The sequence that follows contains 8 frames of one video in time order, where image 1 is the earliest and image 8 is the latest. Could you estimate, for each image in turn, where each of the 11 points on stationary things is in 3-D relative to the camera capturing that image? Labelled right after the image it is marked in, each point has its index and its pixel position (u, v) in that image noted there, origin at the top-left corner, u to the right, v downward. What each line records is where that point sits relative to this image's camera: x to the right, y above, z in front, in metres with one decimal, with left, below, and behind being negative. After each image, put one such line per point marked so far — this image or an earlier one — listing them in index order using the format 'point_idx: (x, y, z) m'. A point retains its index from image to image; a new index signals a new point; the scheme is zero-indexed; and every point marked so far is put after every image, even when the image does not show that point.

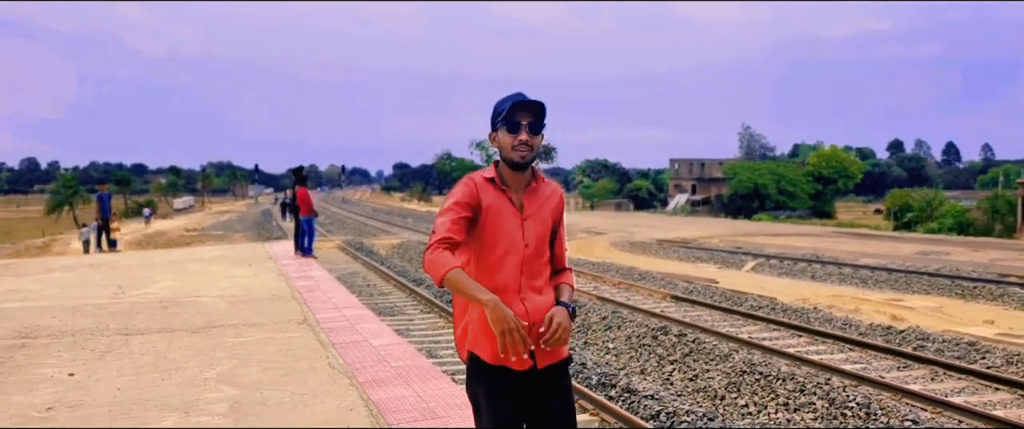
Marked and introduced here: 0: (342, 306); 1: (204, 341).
0: (-2.0, -1.0, +9.3) m
1: (-2.7, -1.1, +7.1) m
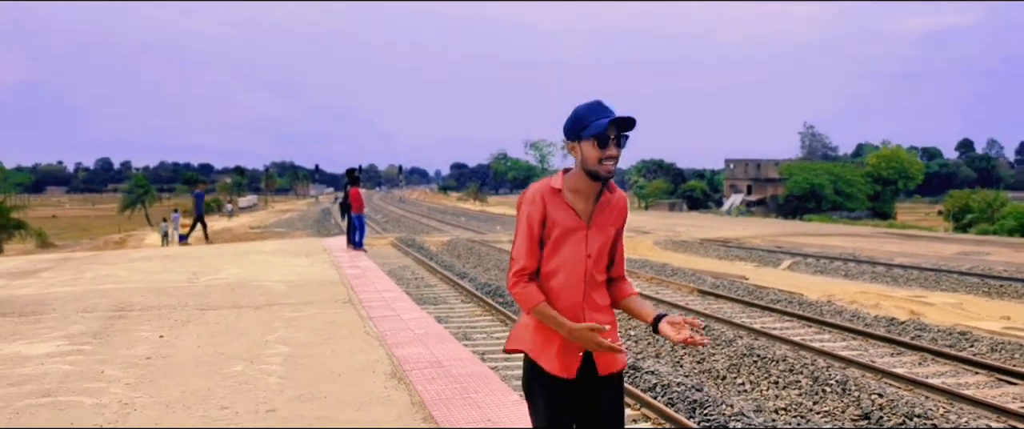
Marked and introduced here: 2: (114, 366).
0: (-1.7, -1.0, +10.6) m
1: (-2.6, -1.0, +8.5) m
2: (-3.0, -1.1, +6.1) m
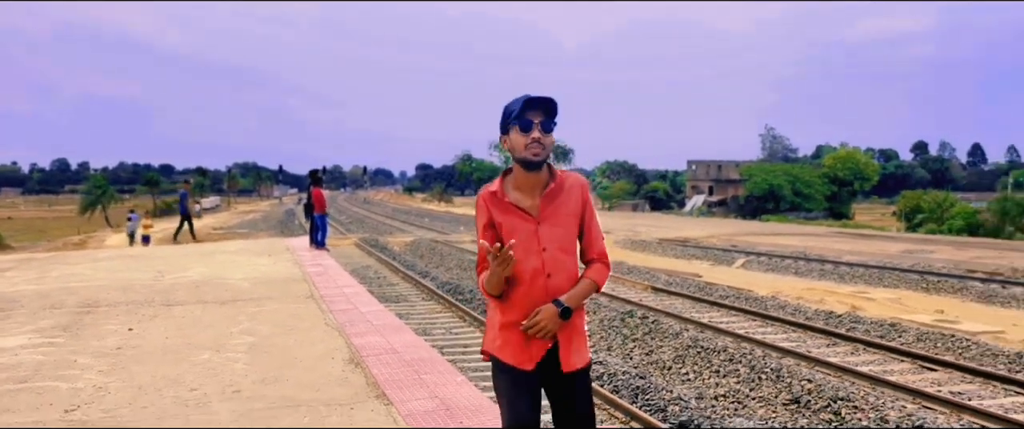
0: (-2.3, -1.0, +11.1) m
1: (-3.1, -1.0, +8.9) m
2: (-3.4, -1.1, +6.5) m
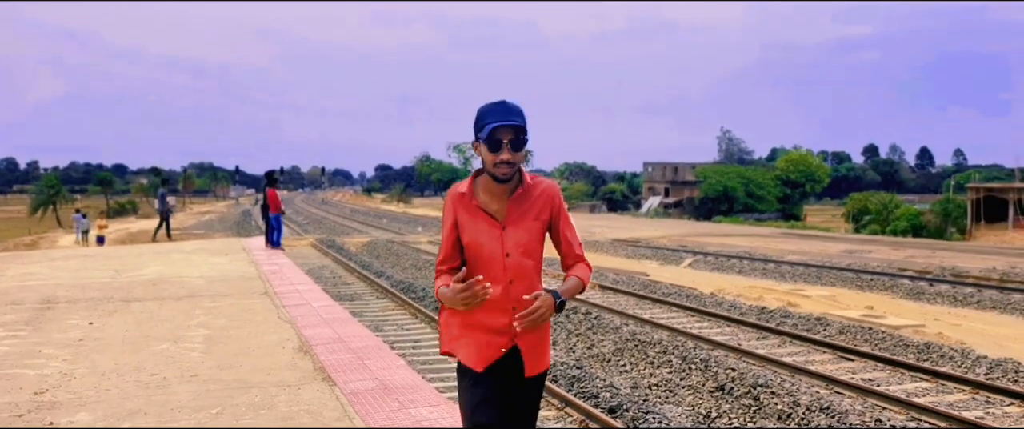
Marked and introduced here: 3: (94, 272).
0: (-3.0, -1.0, +11.5) m
1: (-3.7, -1.0, +9.3) m
2: (-3.9, -1.1, +6.9) m
3: (-6.7, -0.9, +13.2) m
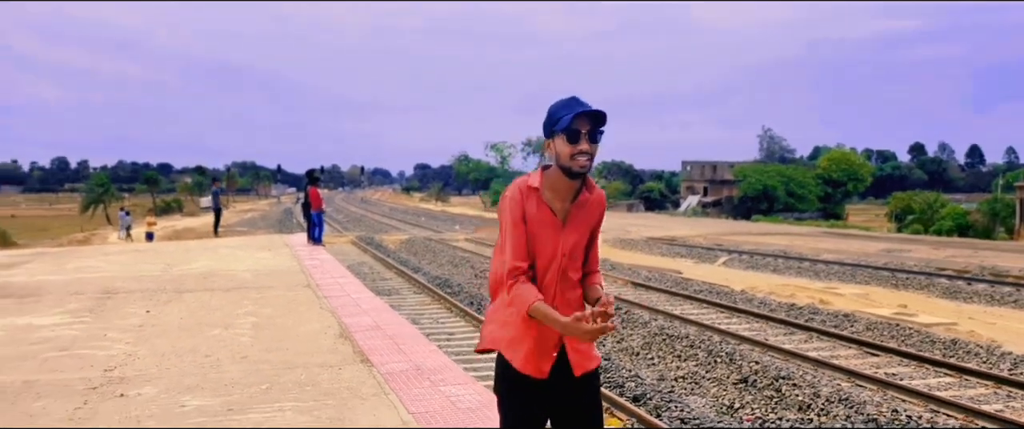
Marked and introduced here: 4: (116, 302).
0: (-2.6, -0.9, +12.0) m
1: (-3.4, -1.0, +9.9) m
2: (-3.7, -1.1, +7.5) m
3: (-6.2, -0.9, +13.9) m
4: (-4.5, -1.0, +9.3) m
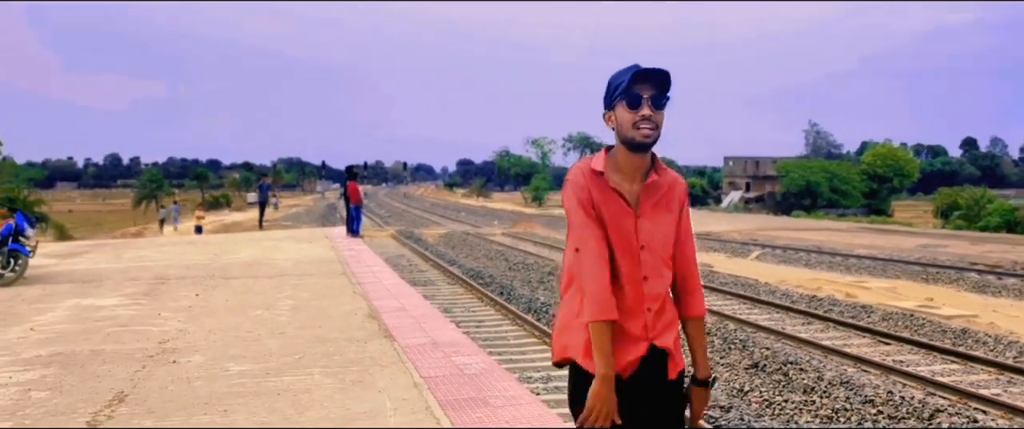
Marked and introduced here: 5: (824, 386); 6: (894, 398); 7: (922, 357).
0: (-2.2, -0.8, +12.8) m
1: (-3.1, -0.9, +10.6) m
2: (-3.5, -1.0, +8.3) m
3: (-5.7, -0.7, +14.8) m
4: (-4.3, -0.9, +10.2) m
5: (+3.5, -1.9, +9.2) m
6: (+4.0, -1.9, +8.5) m
7: (+5.4, -1.9, +10.8) m
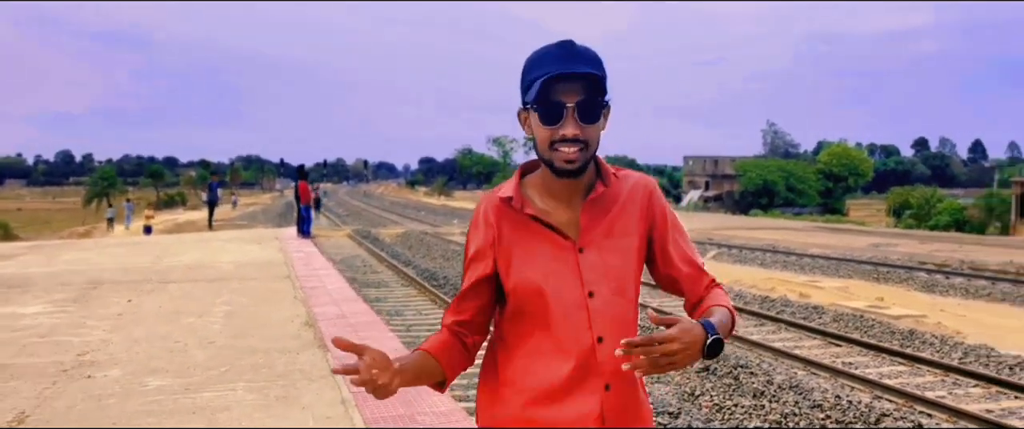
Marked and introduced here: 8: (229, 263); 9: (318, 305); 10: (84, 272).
0: (-3.0, -0.8, +12.5) m
1: (-3.7, -0.9, +10.3) m
2: (-4.1, -1.0, +7.9) m
3: (-6.6, -0.8, +14.3) m
4: (-4.9, -0.9, +9.7) m
5: (+2.9, -2.0, +9.2) m
6: (+3.4, -2.0, +8.5) m
7: (+4.8, -1.9, +10.8) m
8: (-4.5, -0.8, +13.1) m
9: (-2.0, -1.0, +8.5) m
10: (-6.3, -0.9, +11.9) m
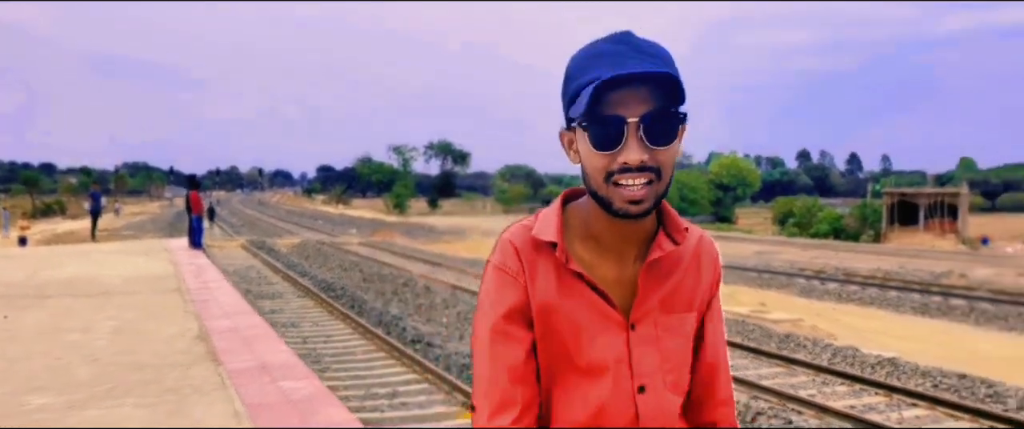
0: (-4.5, -1.0, +12.2) m
1: (-5.0, -1.1, +9.9) m
2: (-5.0, -1.1, +7.5) m
3: (-8.3, -0.9, +13.6) m
4: (-6.1, -1.1, +9.3) m
5: (+1.7, -2.1, +9.6) m
6: (+2.3, -2.1, +9.0) m
7: (+3.3, -2.1, +11.5) m
8: (-6.2, -1.0, +12.7) m
9: (-3.1, -1.1, +8.4) m
10: (-7.7, -1.0, +11.3) m
